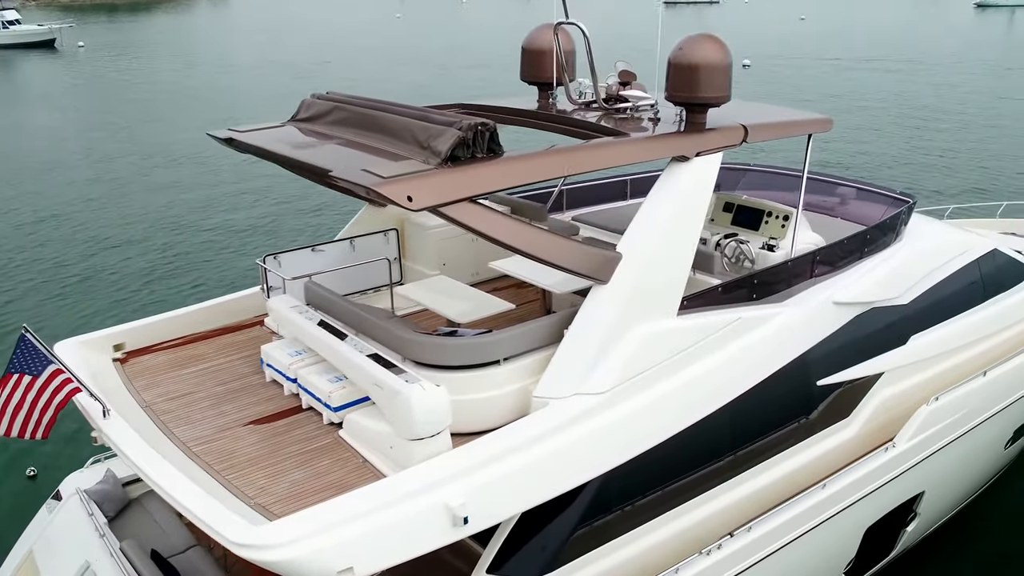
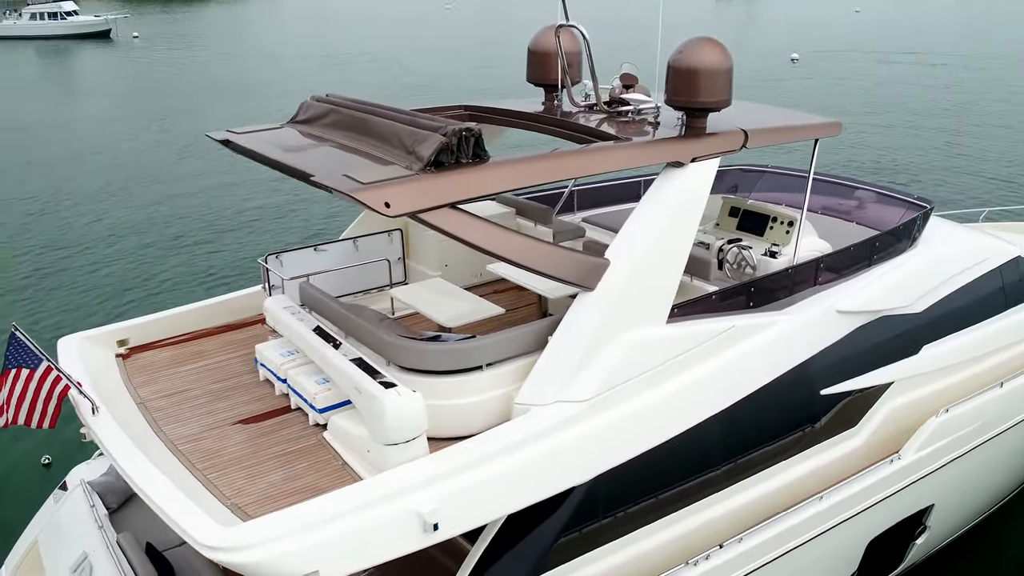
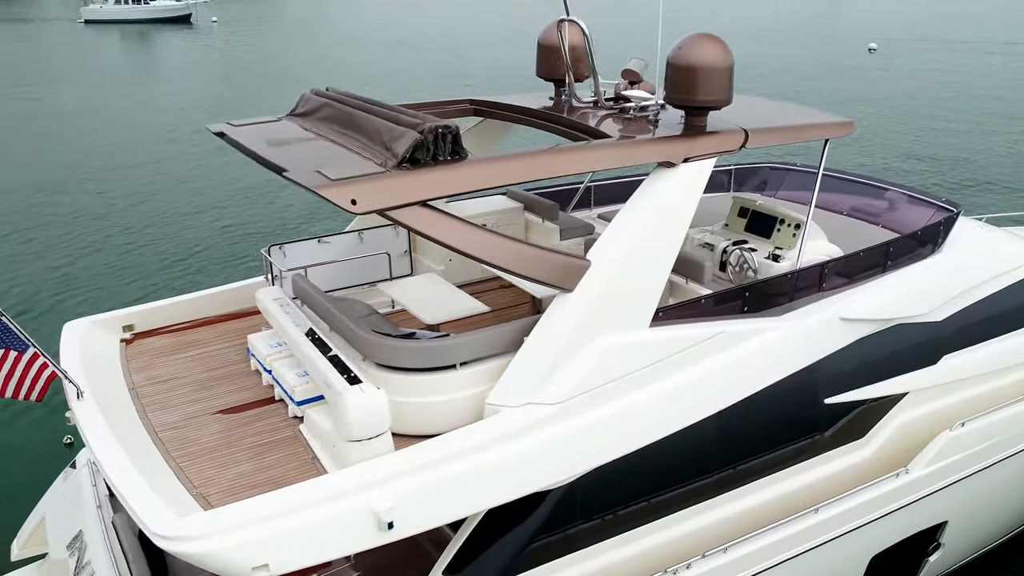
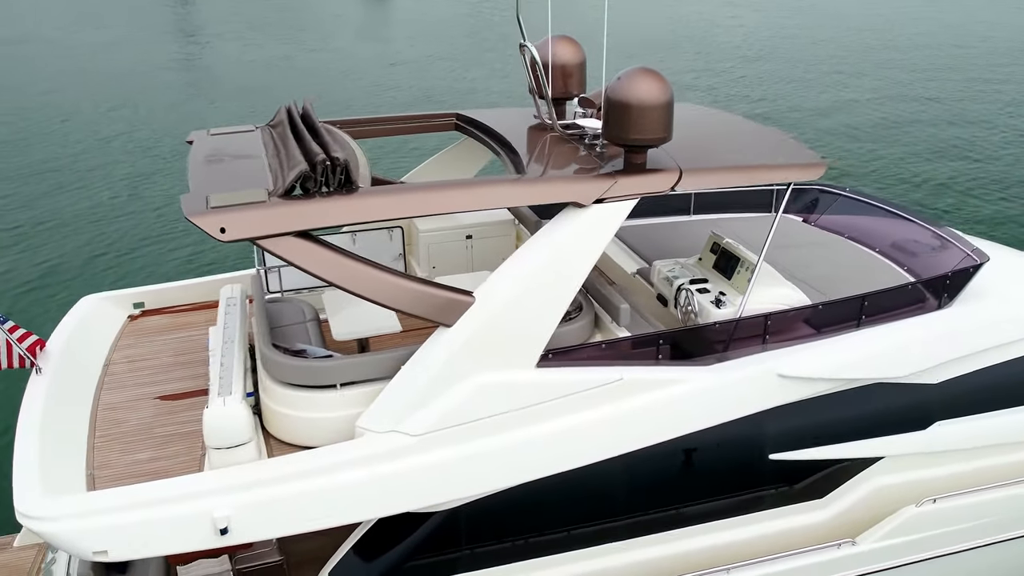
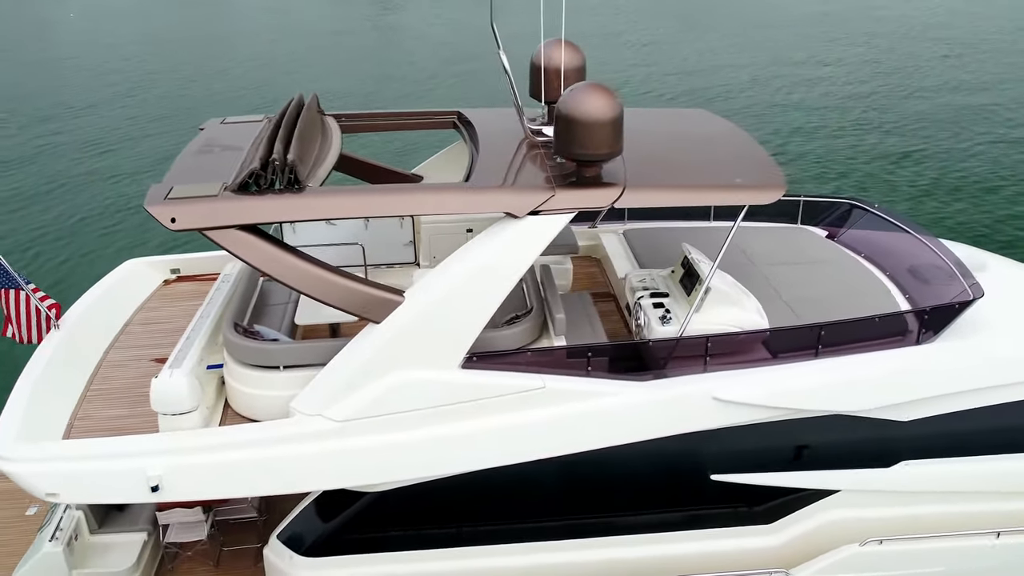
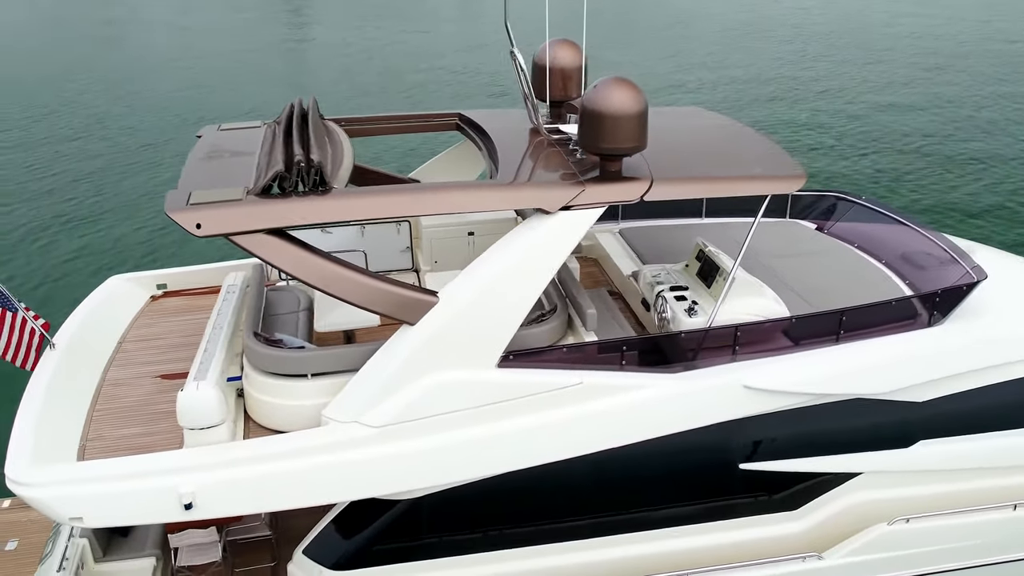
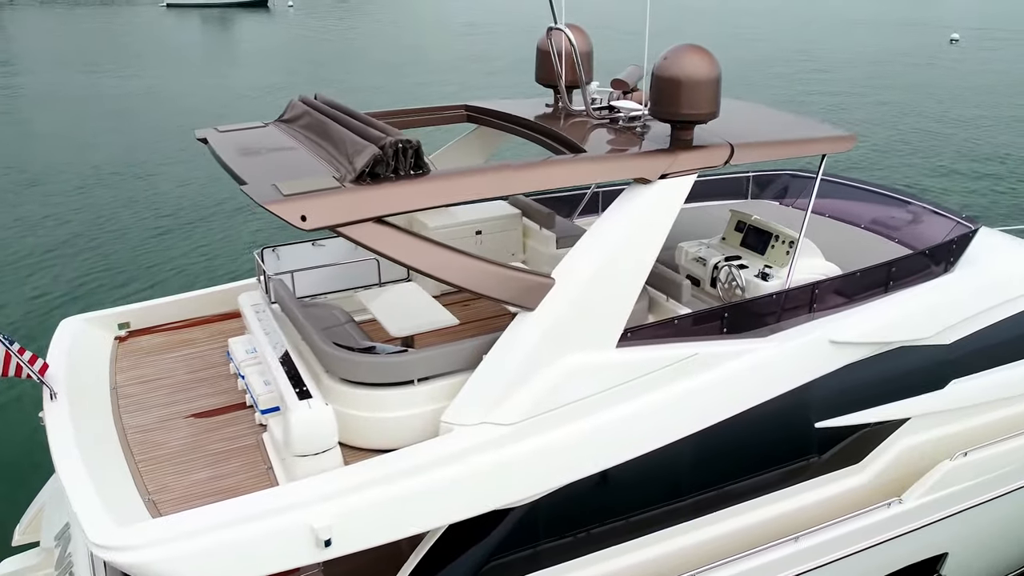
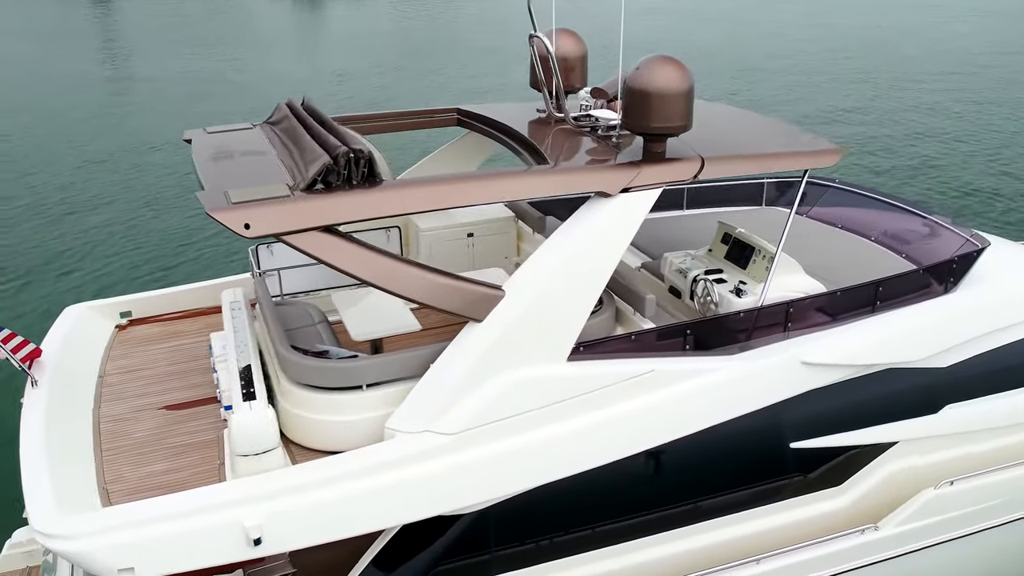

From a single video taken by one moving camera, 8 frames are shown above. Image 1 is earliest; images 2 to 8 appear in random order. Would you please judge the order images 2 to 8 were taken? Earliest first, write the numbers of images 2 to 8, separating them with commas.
2, 3, 7, 8, 4, 6, 5
